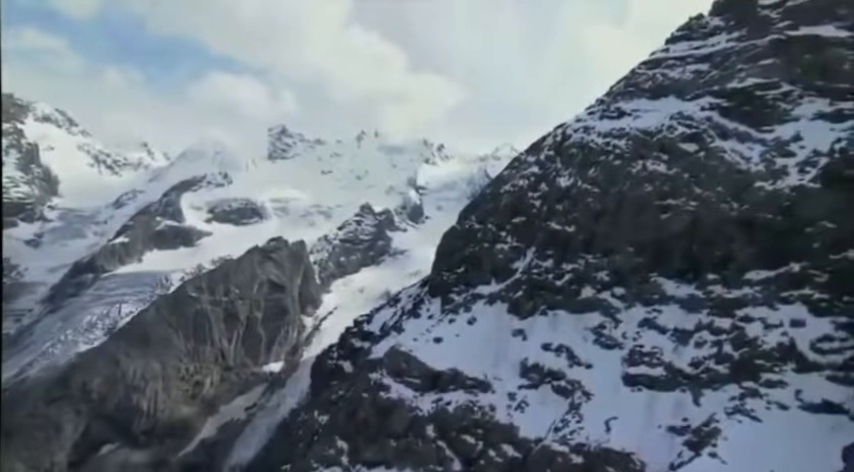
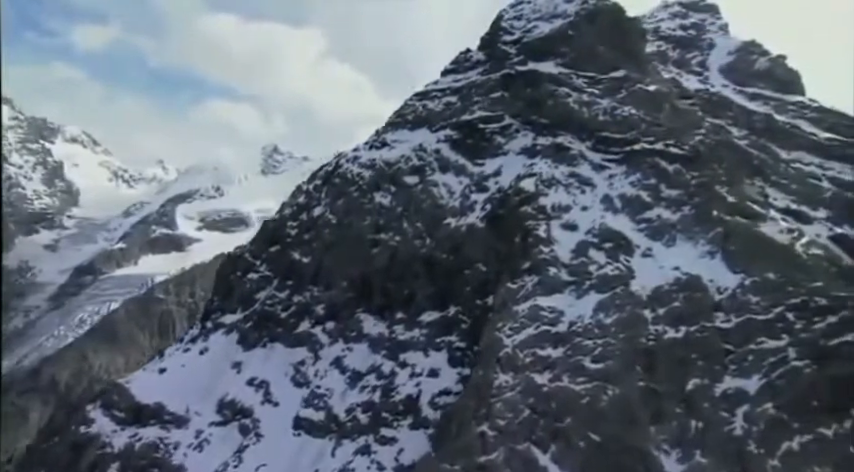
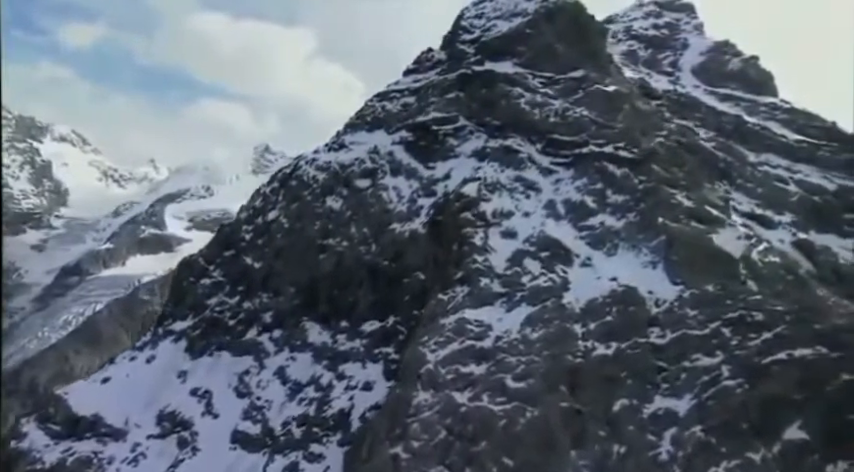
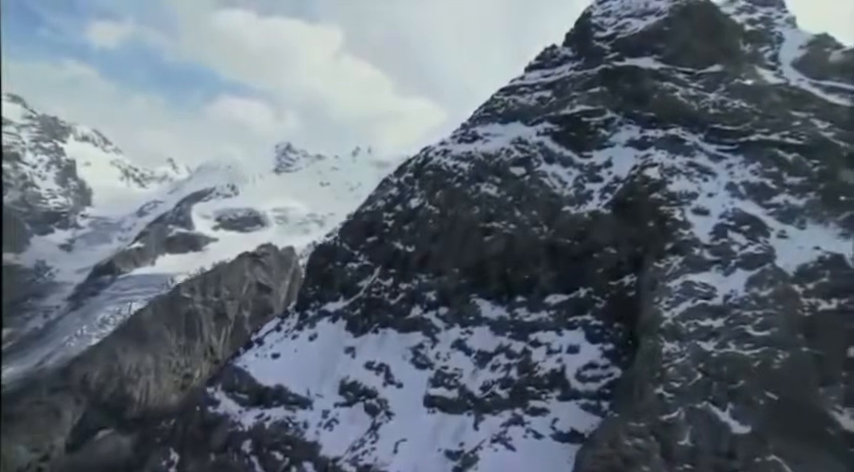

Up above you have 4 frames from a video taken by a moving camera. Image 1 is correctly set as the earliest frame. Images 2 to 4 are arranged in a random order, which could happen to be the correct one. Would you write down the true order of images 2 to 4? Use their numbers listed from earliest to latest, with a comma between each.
4, 2, 3
